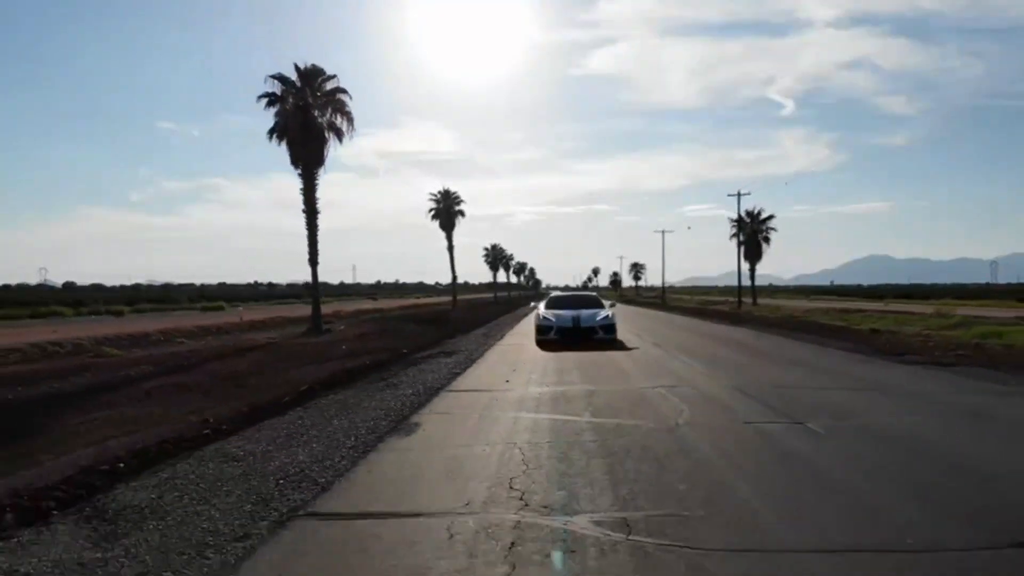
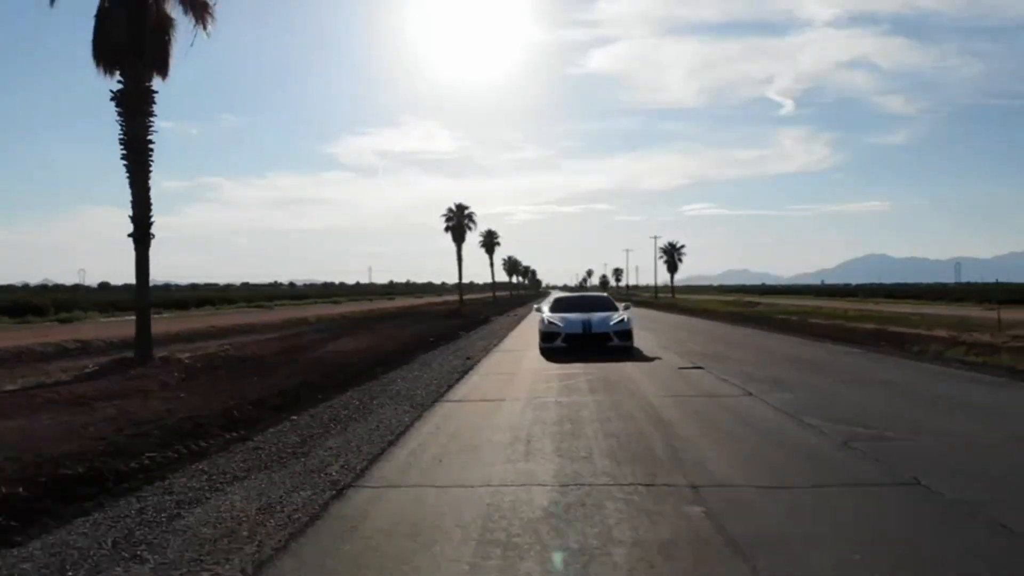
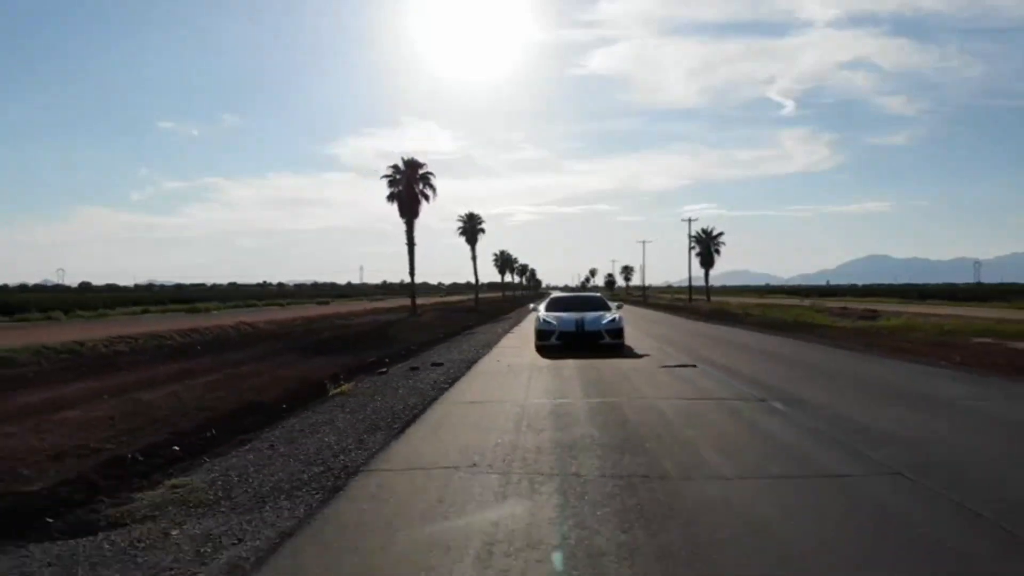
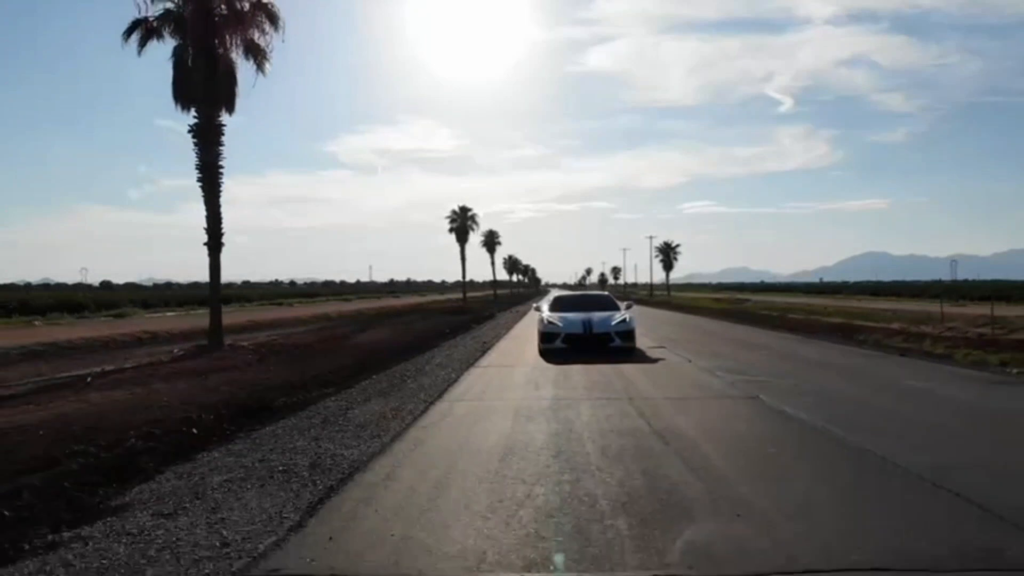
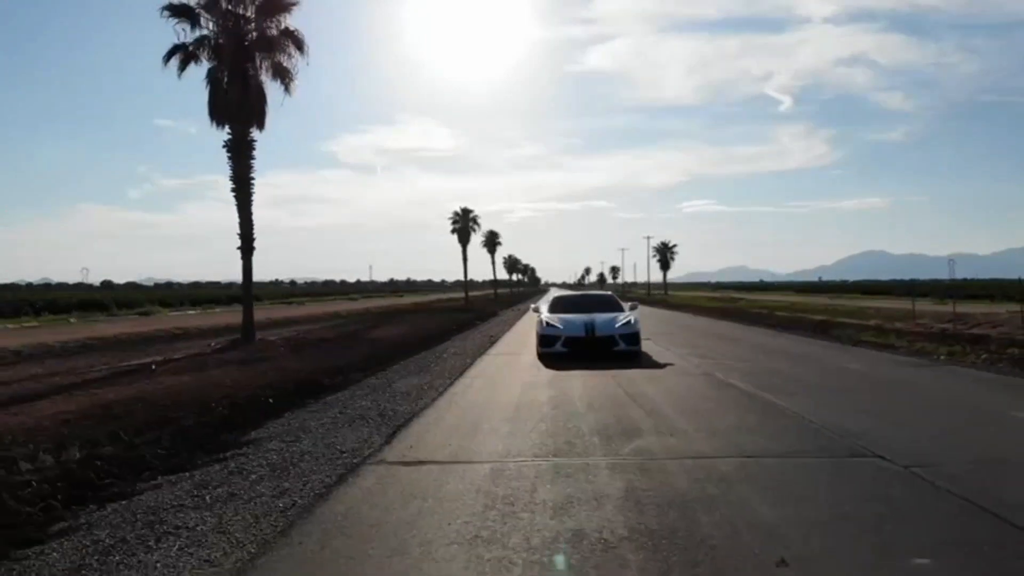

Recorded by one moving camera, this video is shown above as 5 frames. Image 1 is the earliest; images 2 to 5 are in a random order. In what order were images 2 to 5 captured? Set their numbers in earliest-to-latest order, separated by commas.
3, 2, 4, 5
